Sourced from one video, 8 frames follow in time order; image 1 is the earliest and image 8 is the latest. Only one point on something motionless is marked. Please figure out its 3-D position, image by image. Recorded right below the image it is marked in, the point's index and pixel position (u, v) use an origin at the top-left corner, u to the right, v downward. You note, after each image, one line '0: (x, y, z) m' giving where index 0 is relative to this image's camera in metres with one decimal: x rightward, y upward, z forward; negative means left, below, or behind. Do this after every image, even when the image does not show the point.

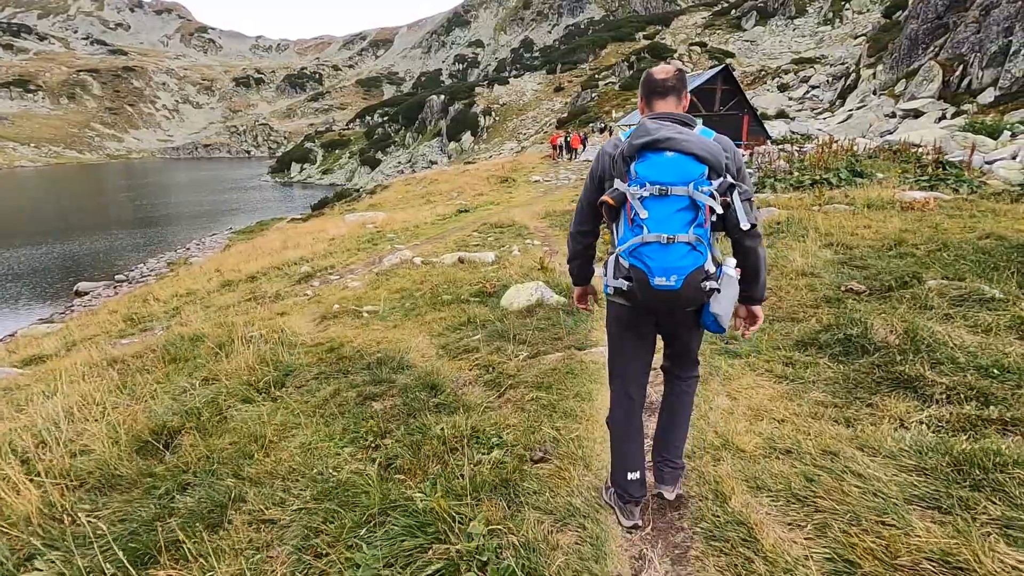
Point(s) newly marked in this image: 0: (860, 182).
0: (+8.8, +2.7, +13.9) m
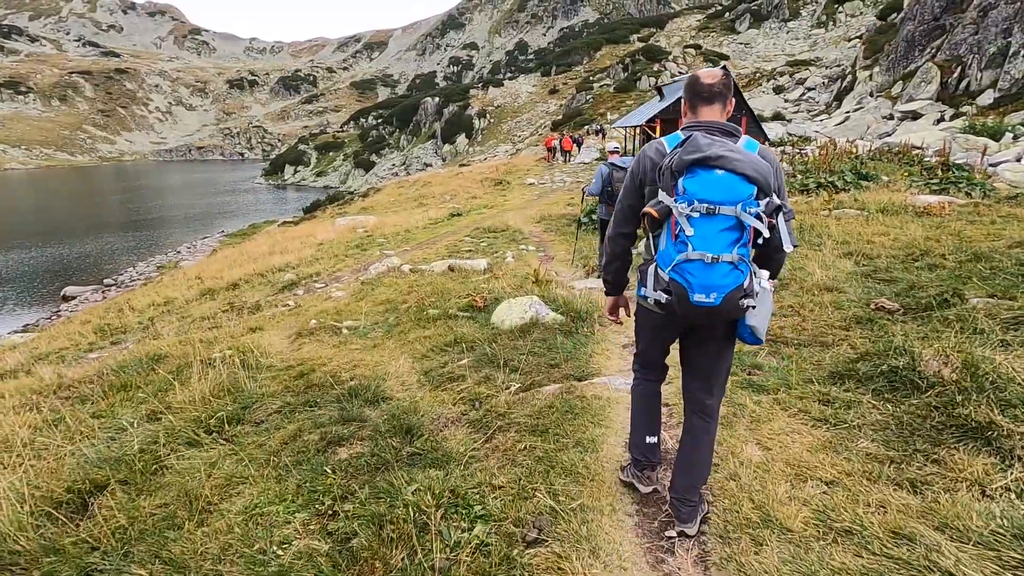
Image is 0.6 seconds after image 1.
0: (+8.7, +2.5, +13.3) m
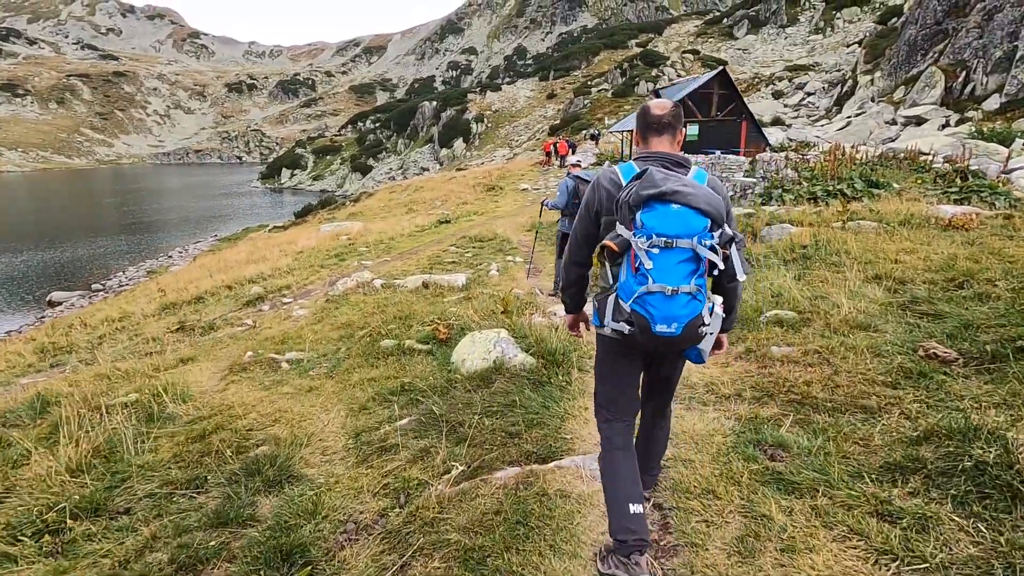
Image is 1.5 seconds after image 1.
0: (+8.3, +2.1, +12.4) m
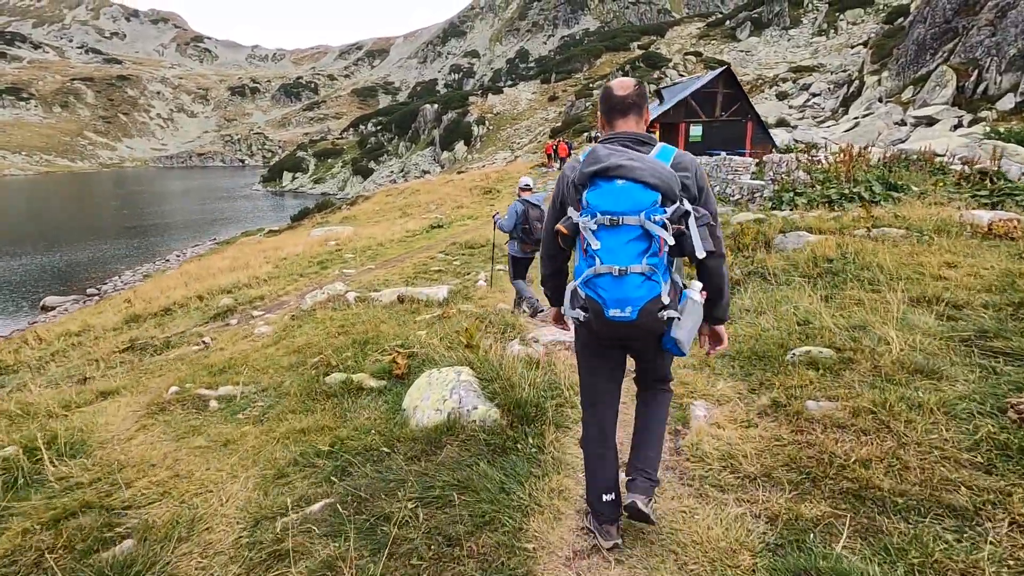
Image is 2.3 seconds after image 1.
0: (+8.1, +1.9, +11.4) m
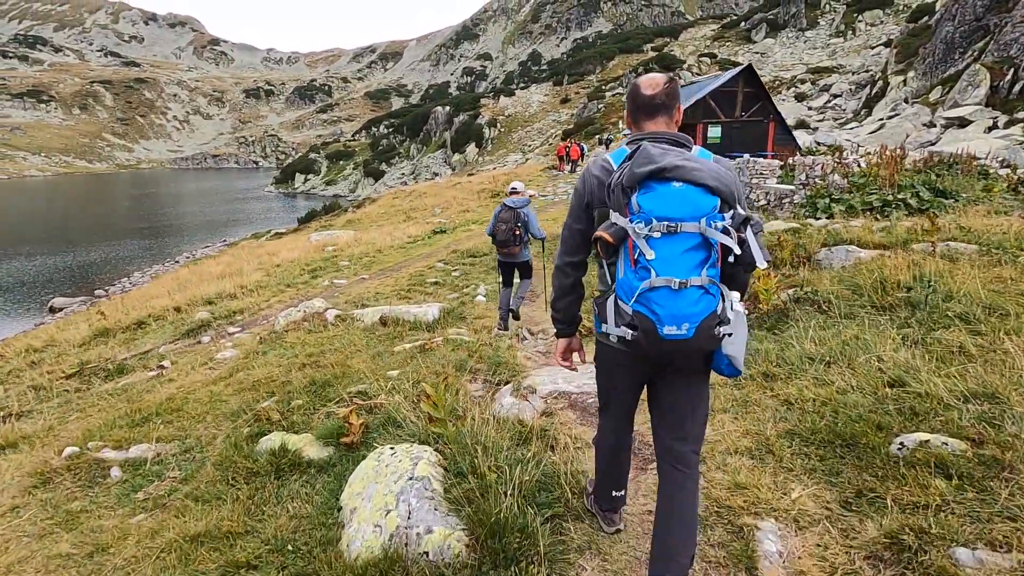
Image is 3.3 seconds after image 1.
0: (+8.1, +1.5, +10.0) m
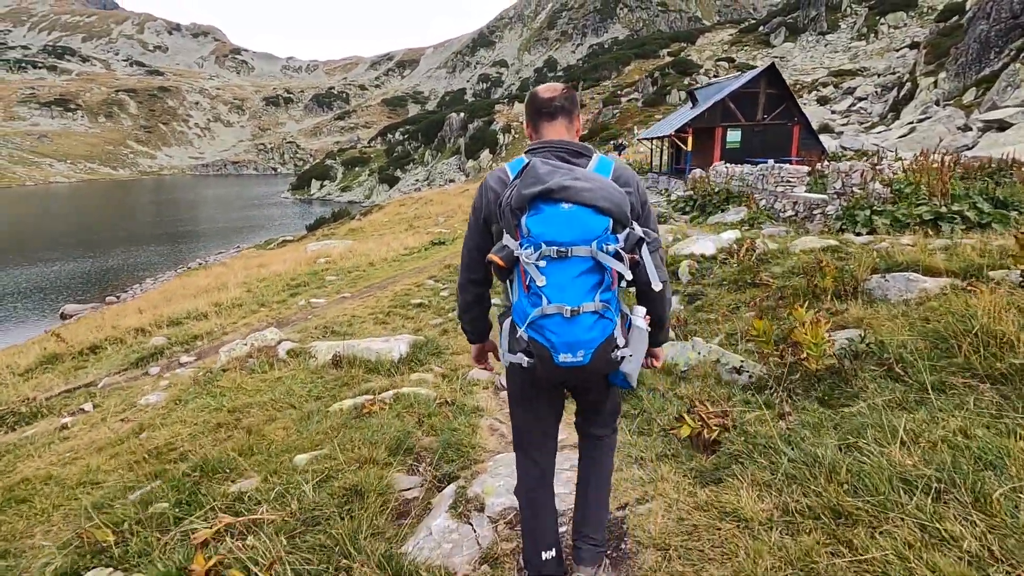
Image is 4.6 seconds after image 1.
0: (+8.0, +1.1, +8.5) m
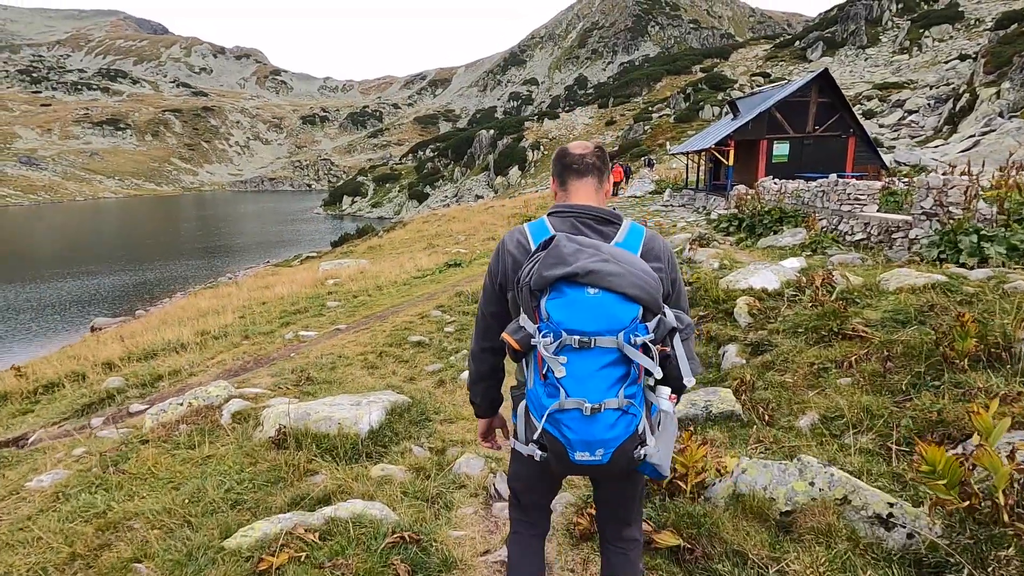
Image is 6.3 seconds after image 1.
0: (+8.1, +0.4, +6.4) m
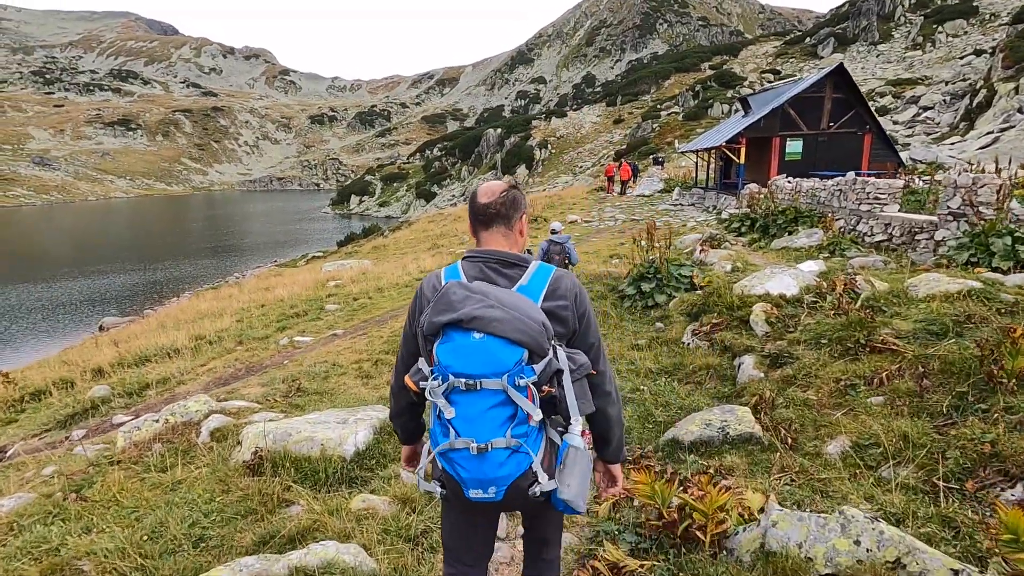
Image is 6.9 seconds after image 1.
0: (+8.1, +0.4, +5.9) m
